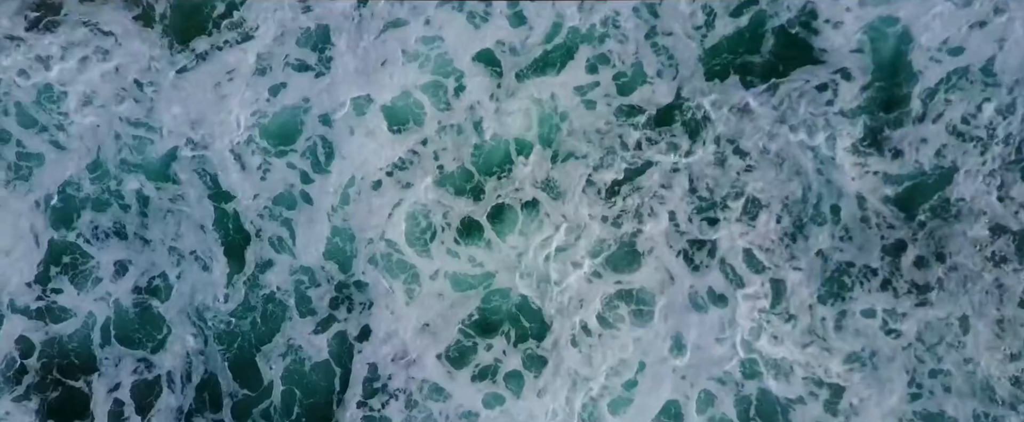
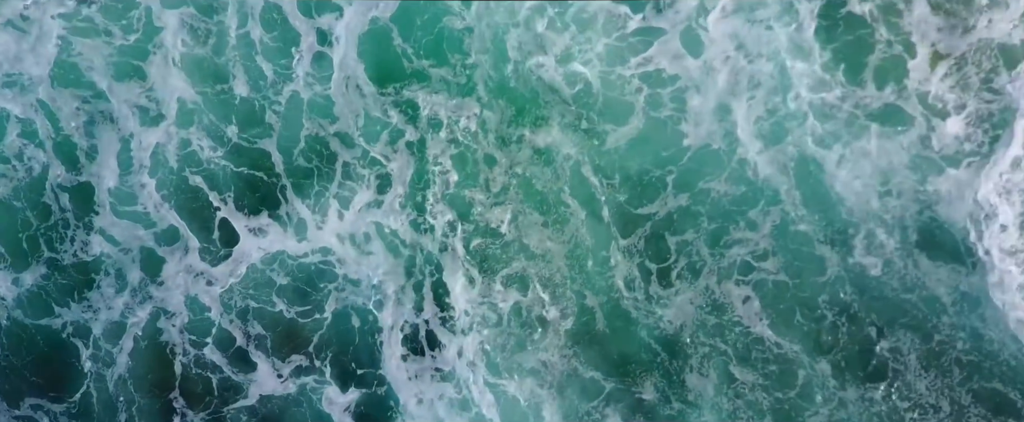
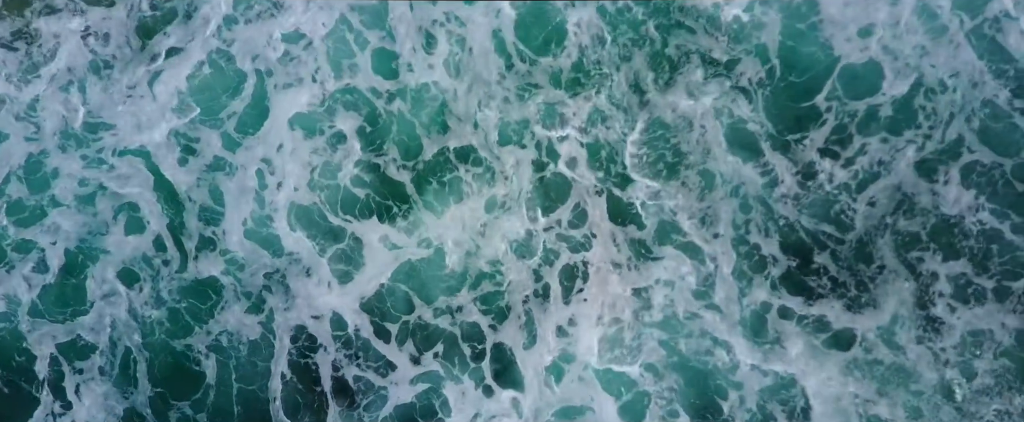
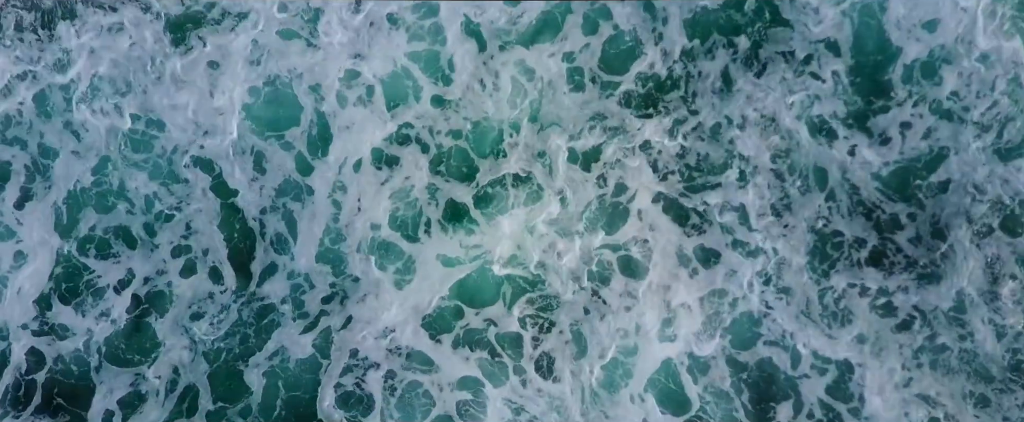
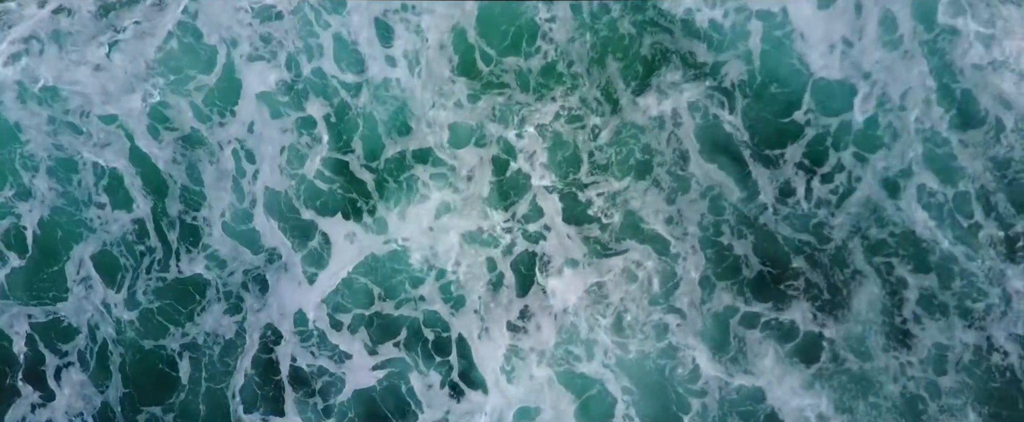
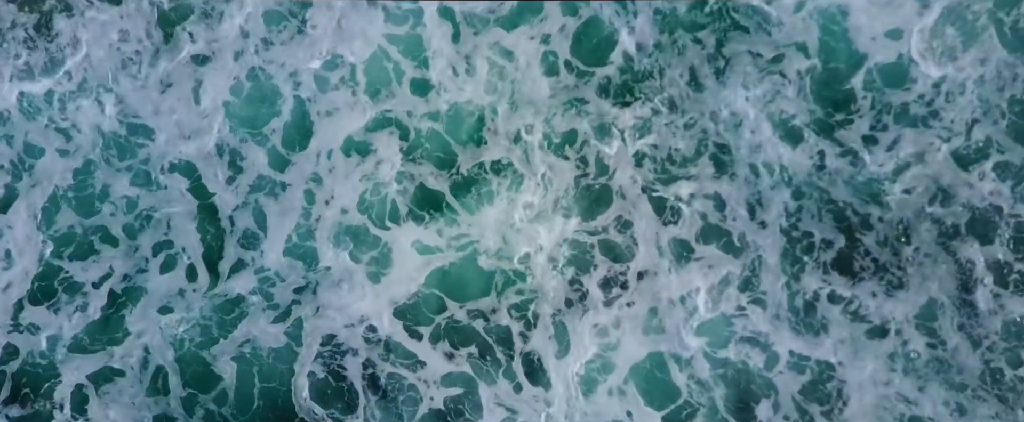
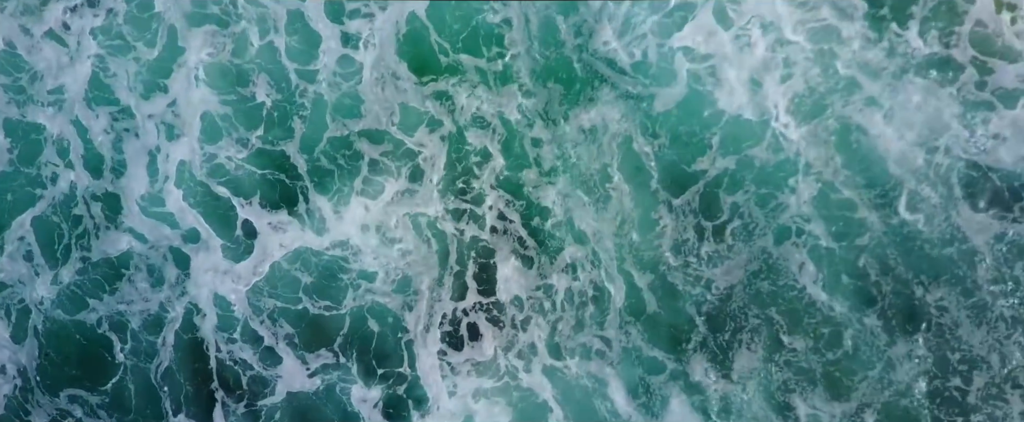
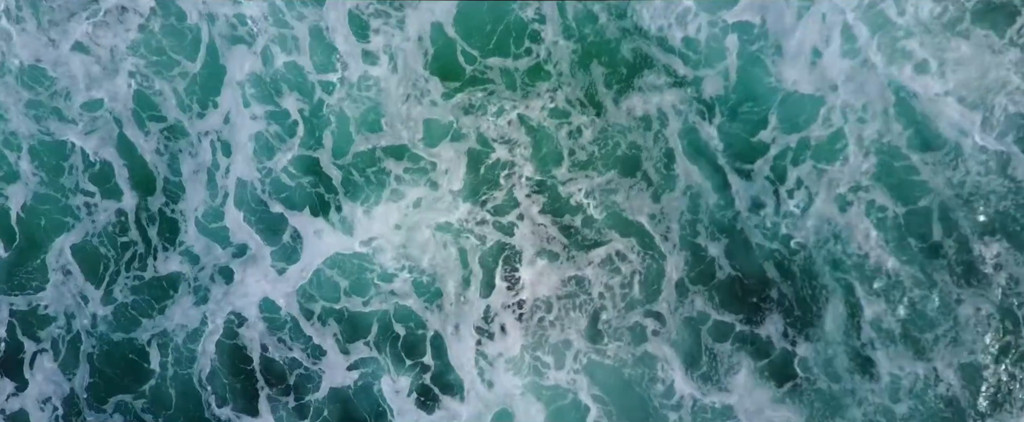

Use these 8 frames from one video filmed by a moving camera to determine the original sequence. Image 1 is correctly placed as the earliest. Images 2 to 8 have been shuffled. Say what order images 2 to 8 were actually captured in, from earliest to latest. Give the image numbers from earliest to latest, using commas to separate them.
4, 6, 3, 5, 8, 7, 2
